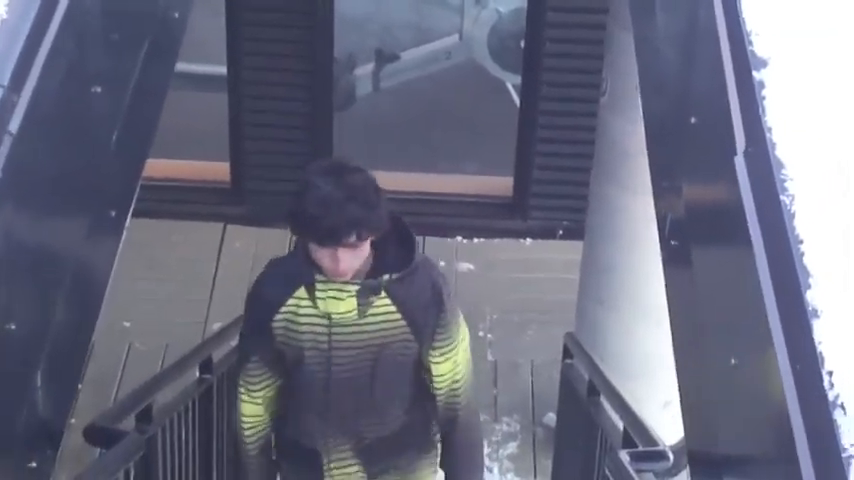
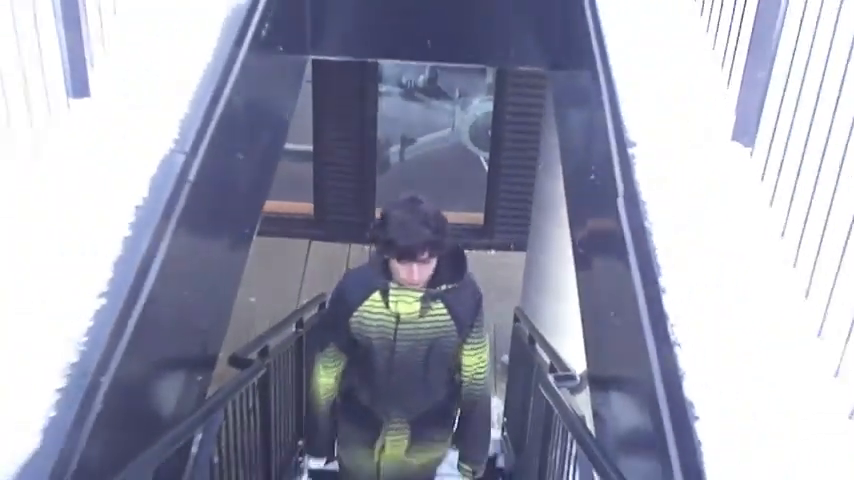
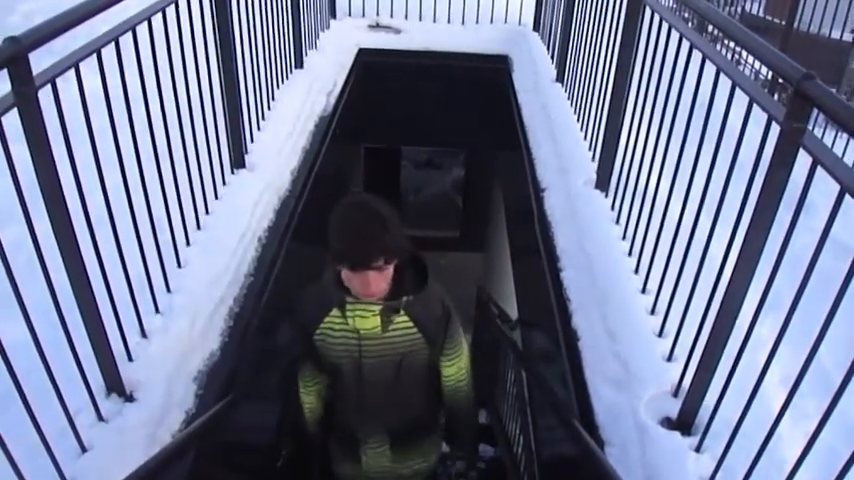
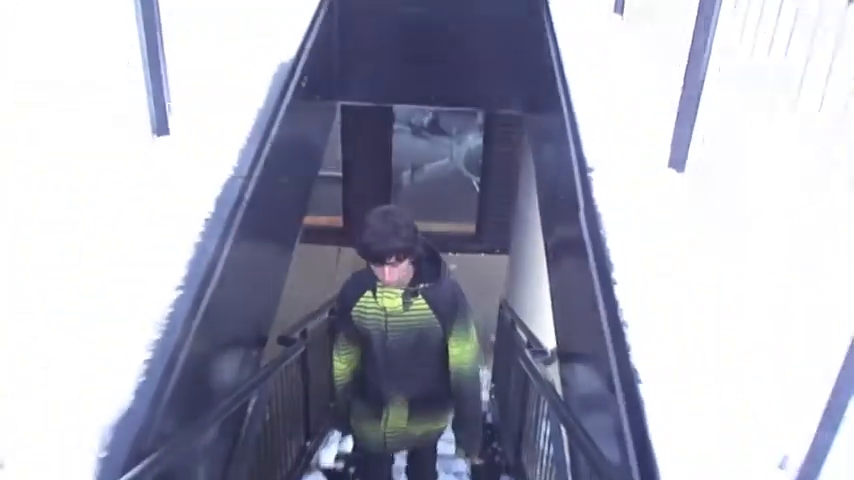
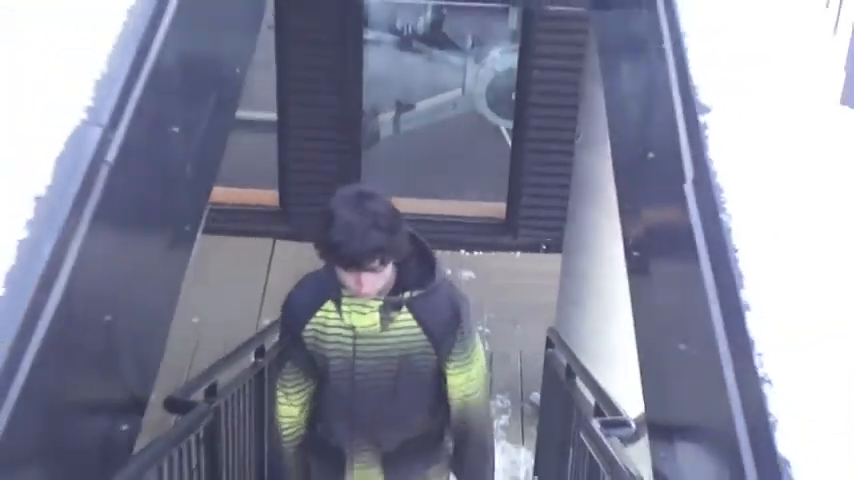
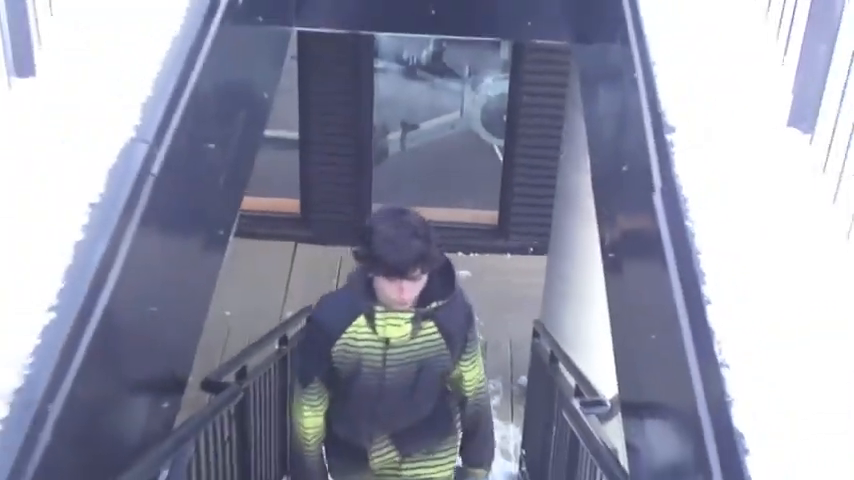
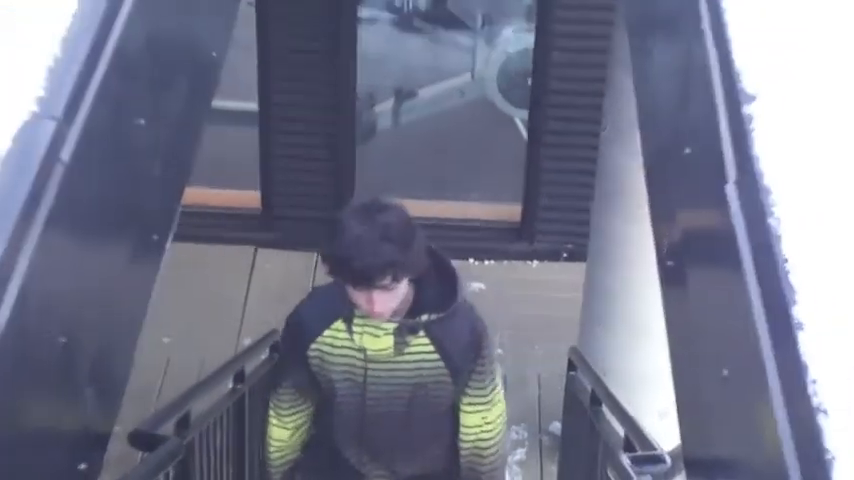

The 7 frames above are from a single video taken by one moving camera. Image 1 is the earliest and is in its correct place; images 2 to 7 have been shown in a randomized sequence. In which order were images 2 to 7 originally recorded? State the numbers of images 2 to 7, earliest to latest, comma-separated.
7, 5, 6, 2, 4, 3
